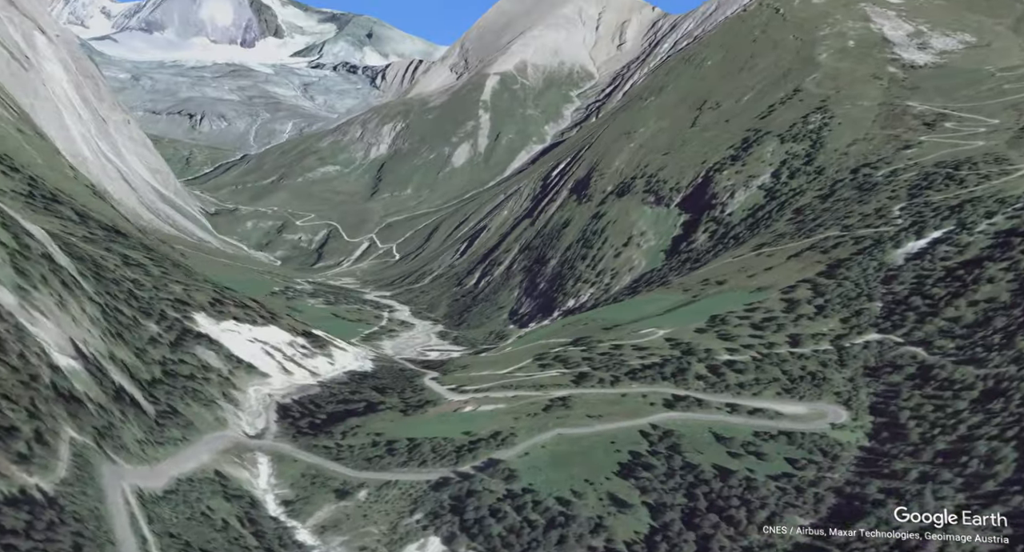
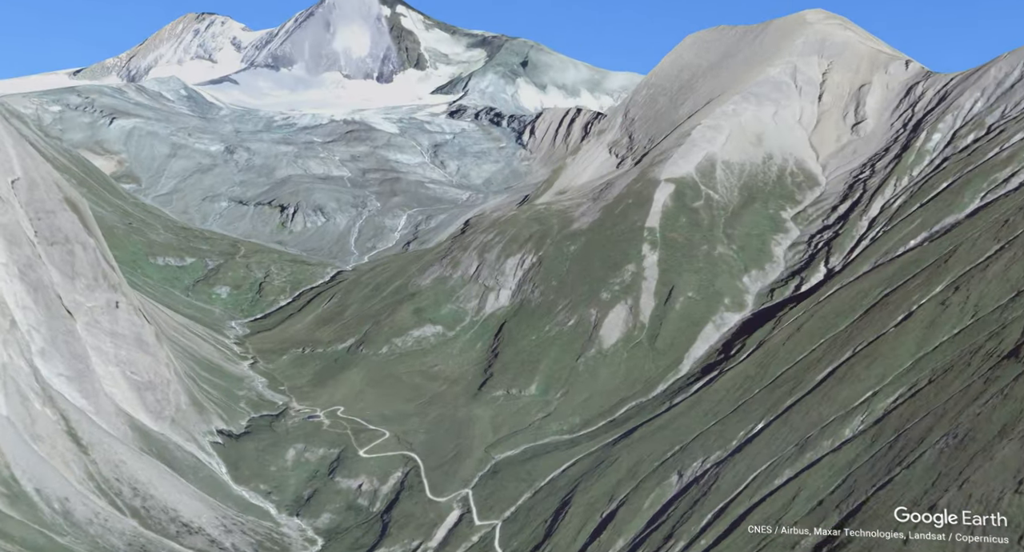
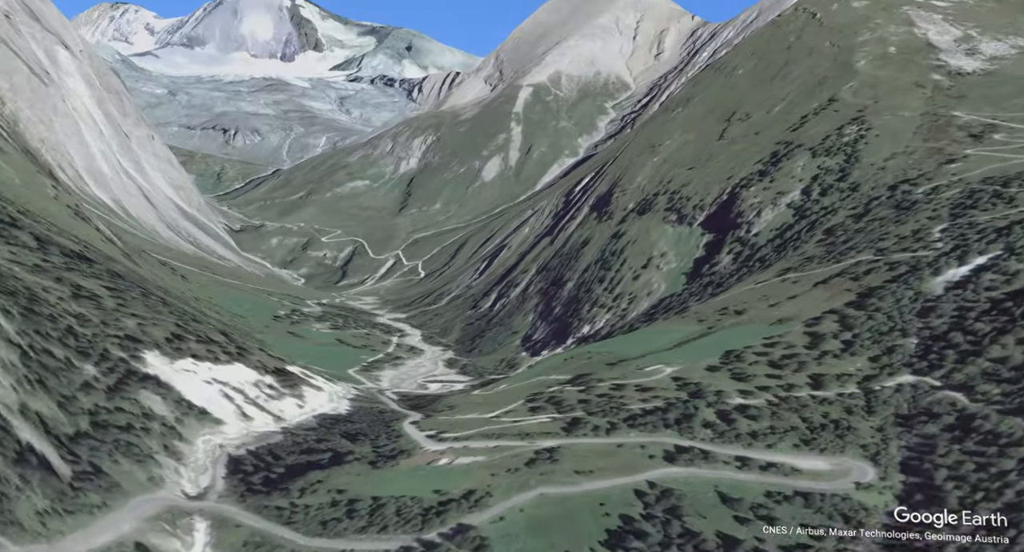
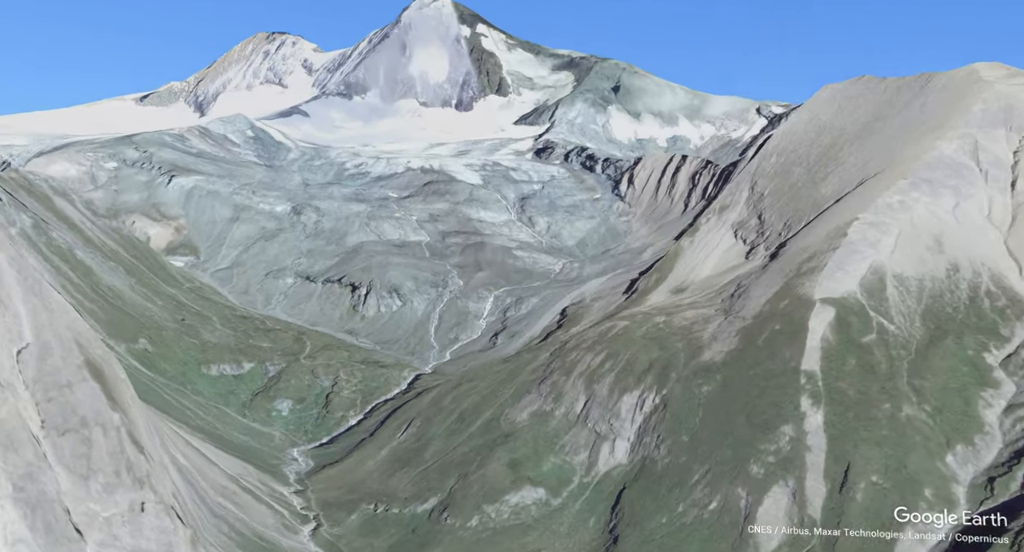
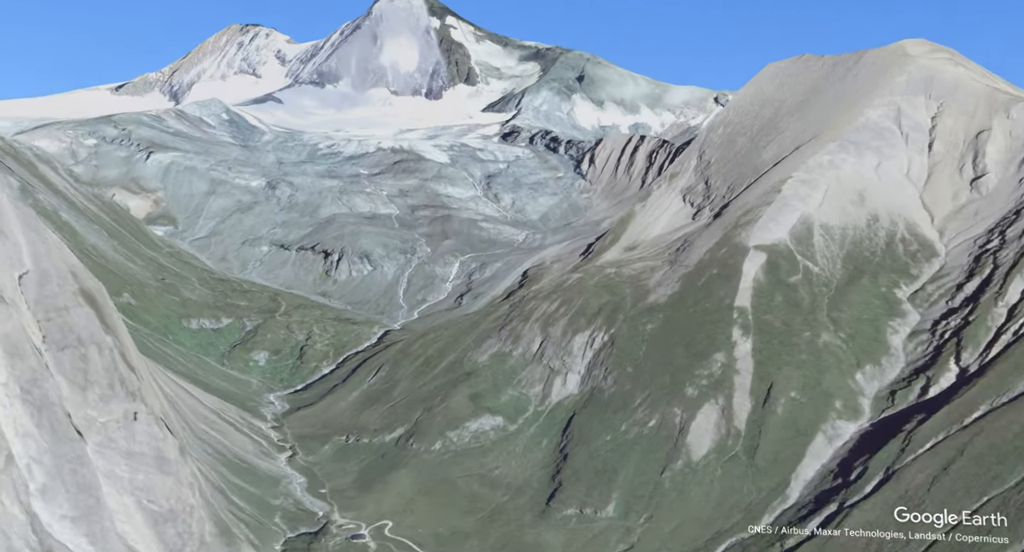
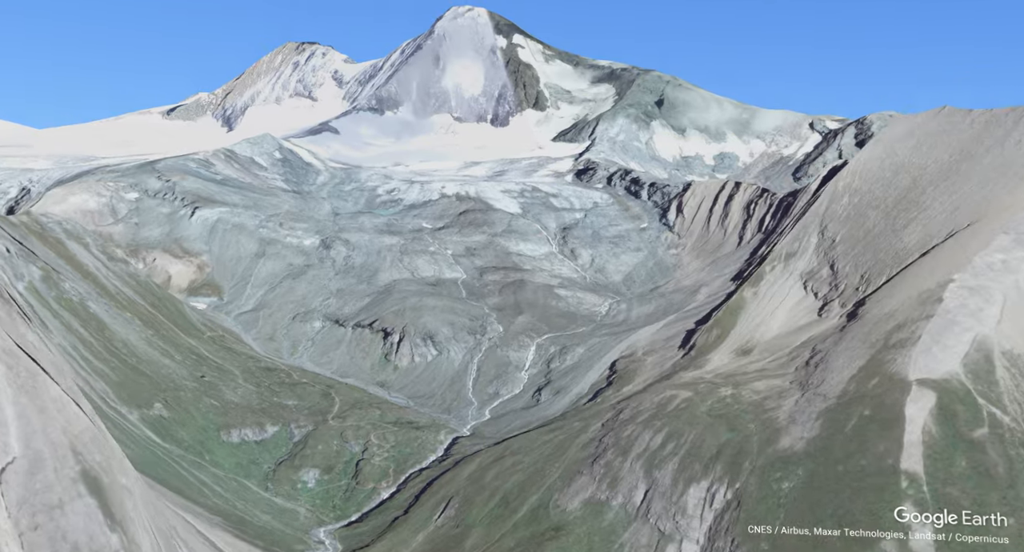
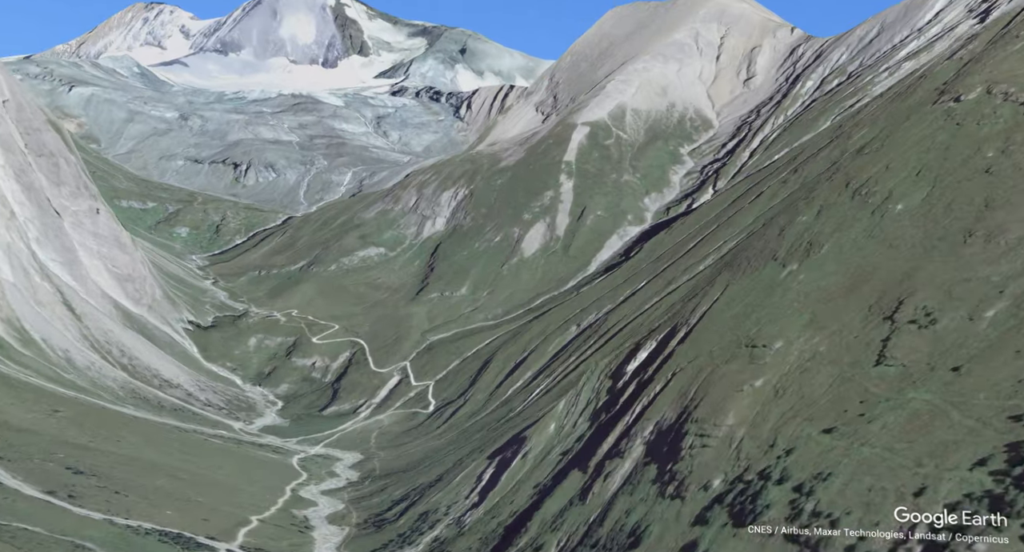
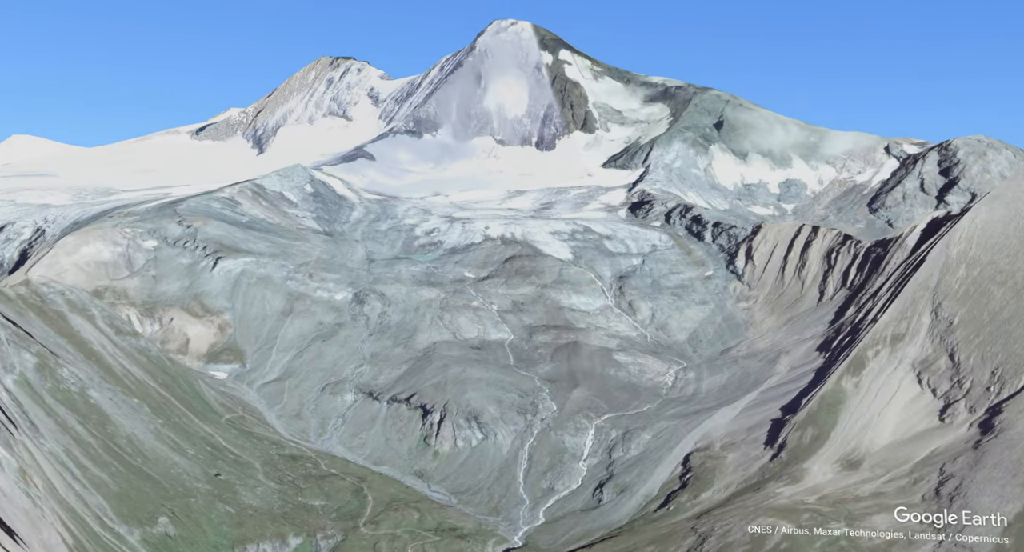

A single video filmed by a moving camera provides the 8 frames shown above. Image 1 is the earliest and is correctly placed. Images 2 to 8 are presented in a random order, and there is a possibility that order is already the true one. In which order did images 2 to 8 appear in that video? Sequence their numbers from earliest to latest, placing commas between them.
3, 7, 2, 5, 4, 6, 8
